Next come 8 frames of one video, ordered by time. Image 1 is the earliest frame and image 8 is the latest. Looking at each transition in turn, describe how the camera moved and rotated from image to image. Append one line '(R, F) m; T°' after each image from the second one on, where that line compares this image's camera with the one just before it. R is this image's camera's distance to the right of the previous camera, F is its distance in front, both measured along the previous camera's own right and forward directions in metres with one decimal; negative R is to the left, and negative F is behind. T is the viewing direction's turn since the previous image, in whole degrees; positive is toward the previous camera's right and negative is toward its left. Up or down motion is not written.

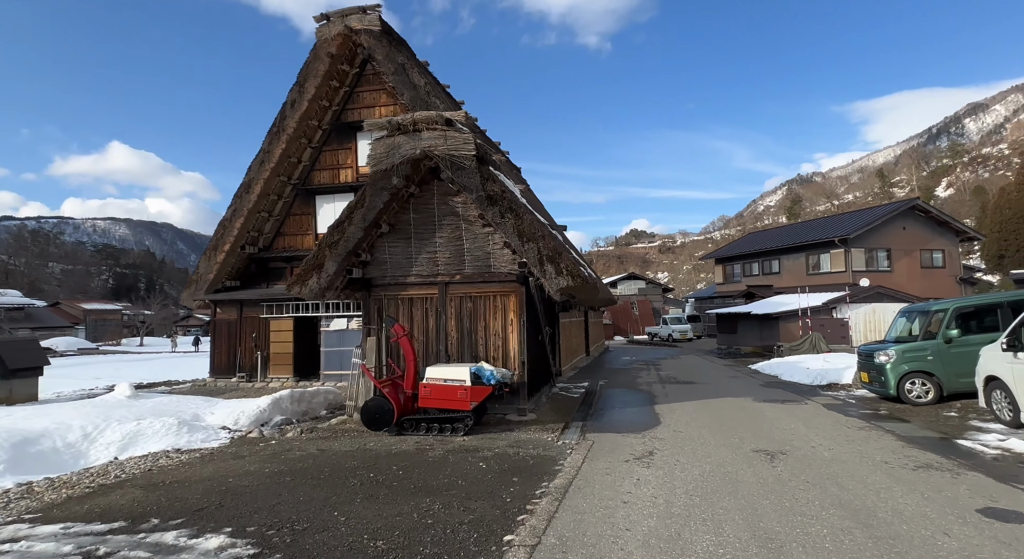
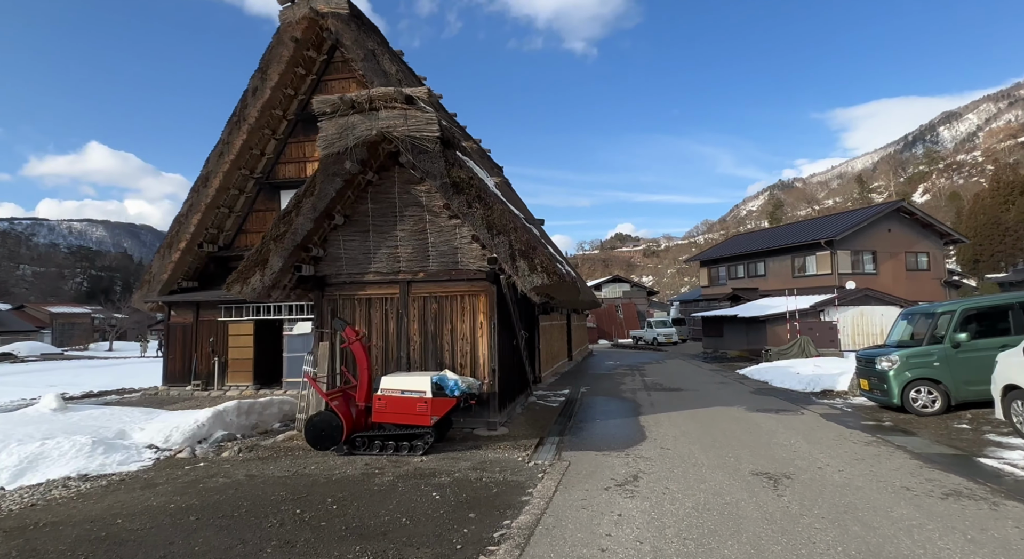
(+0.2, +0.8) m; +2°
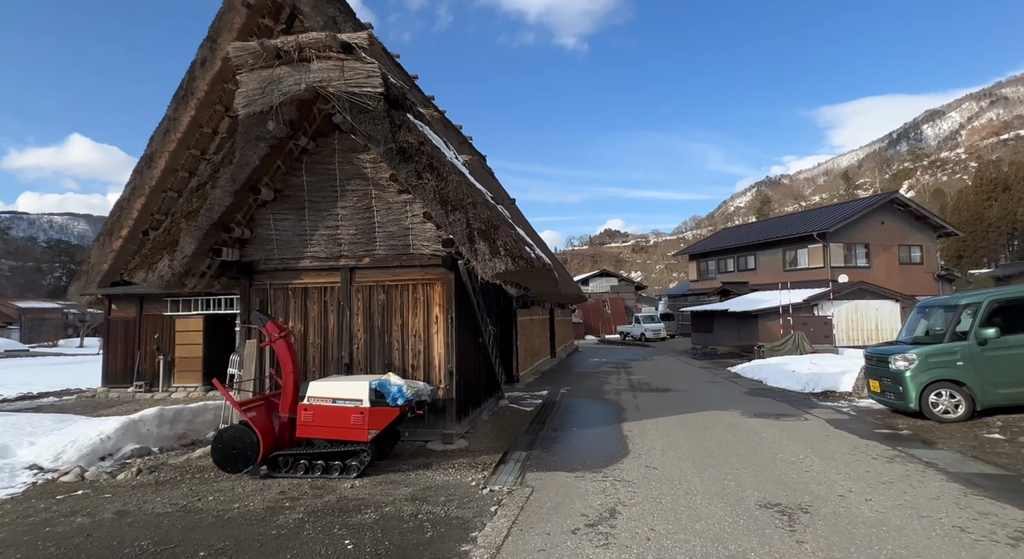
(+0.3, +1.1) m; +1°
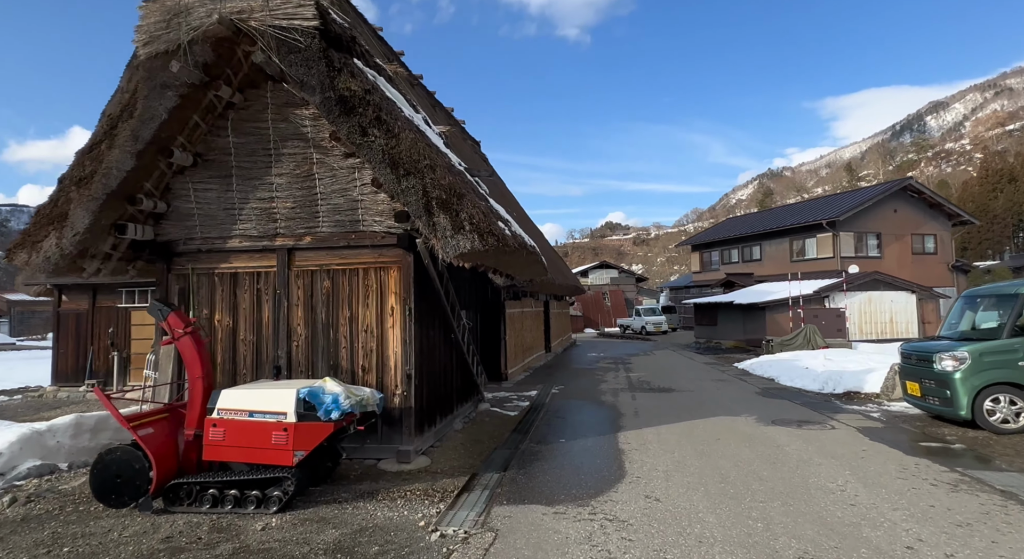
(+0.3, +1.1) m; 0°
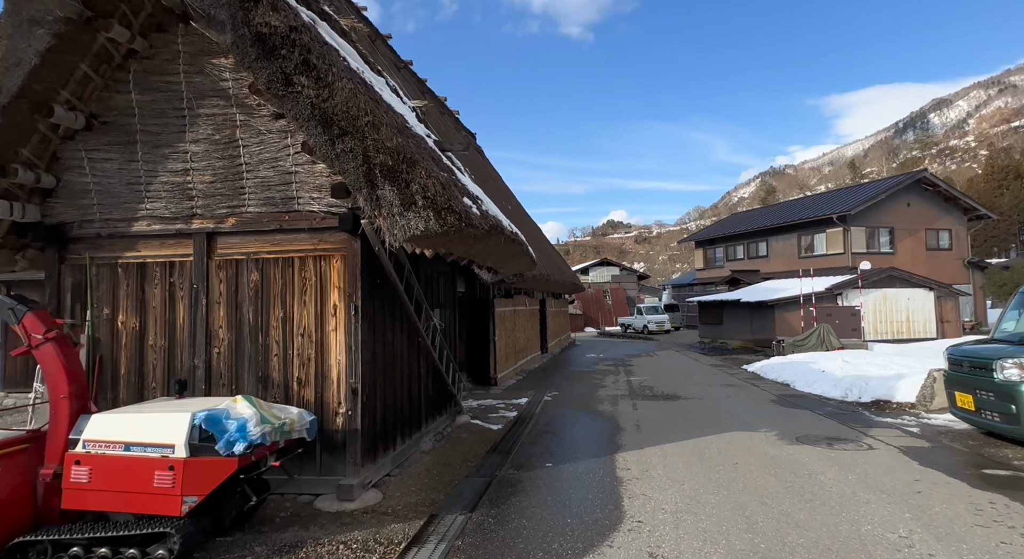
(+0.2, +1.0) m; 0°
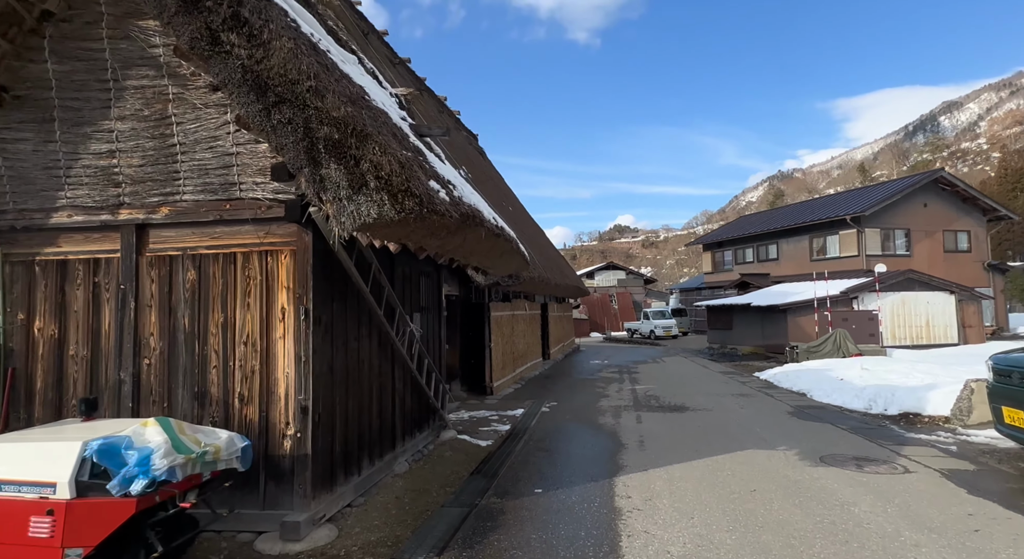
(+0.2, +0.6) m; -1°
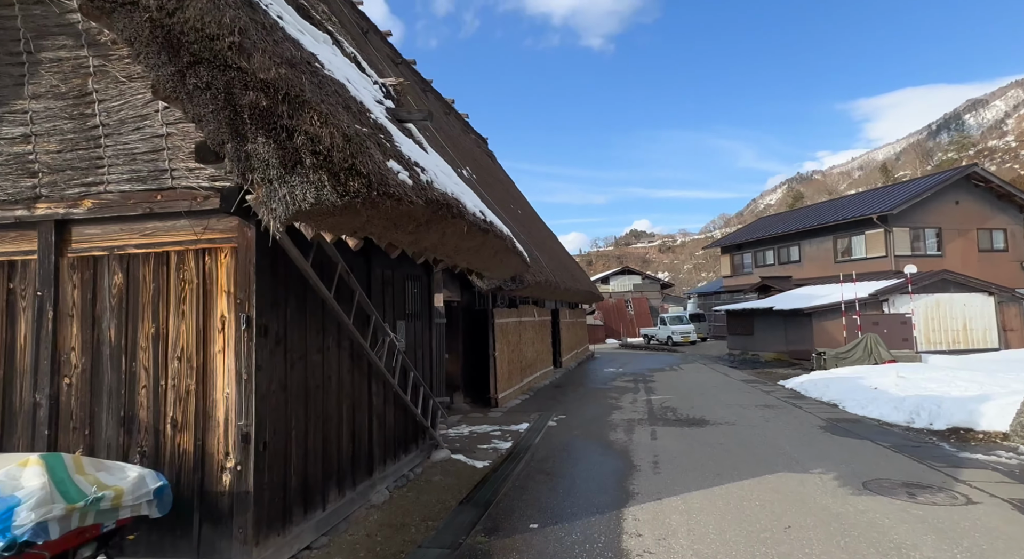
(+0.2, +0.6) m; -2°
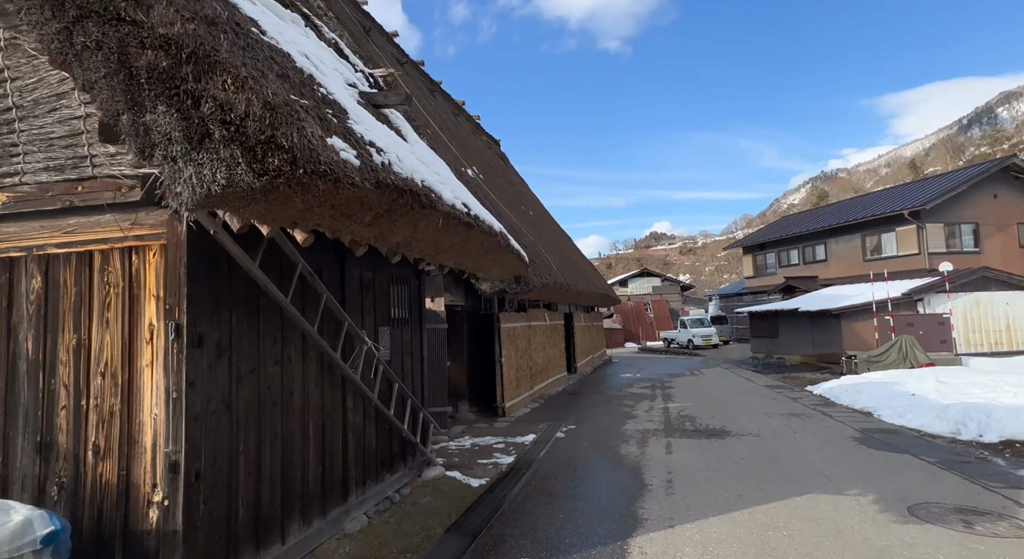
(+0.2, +0.5) m; -2°
